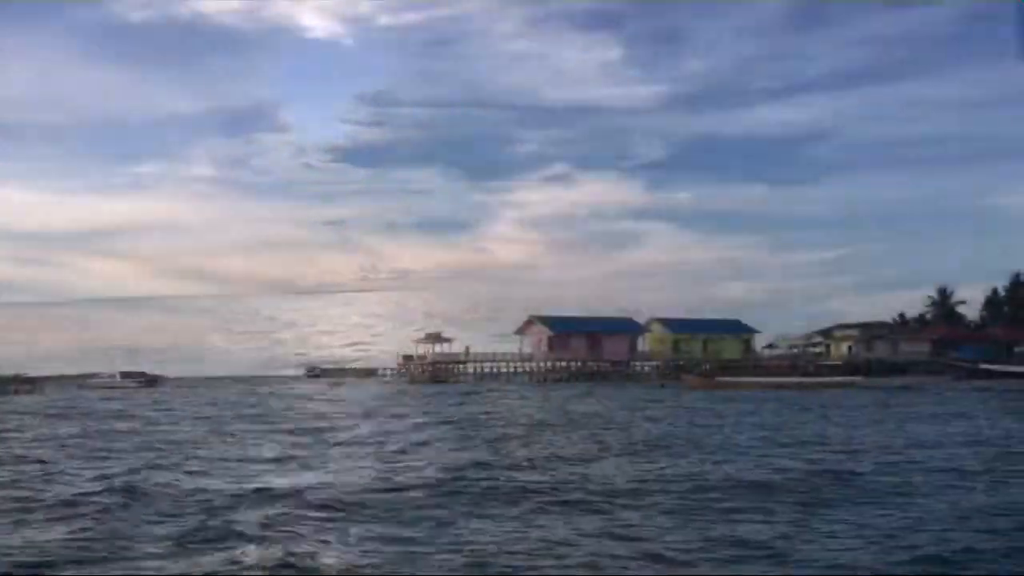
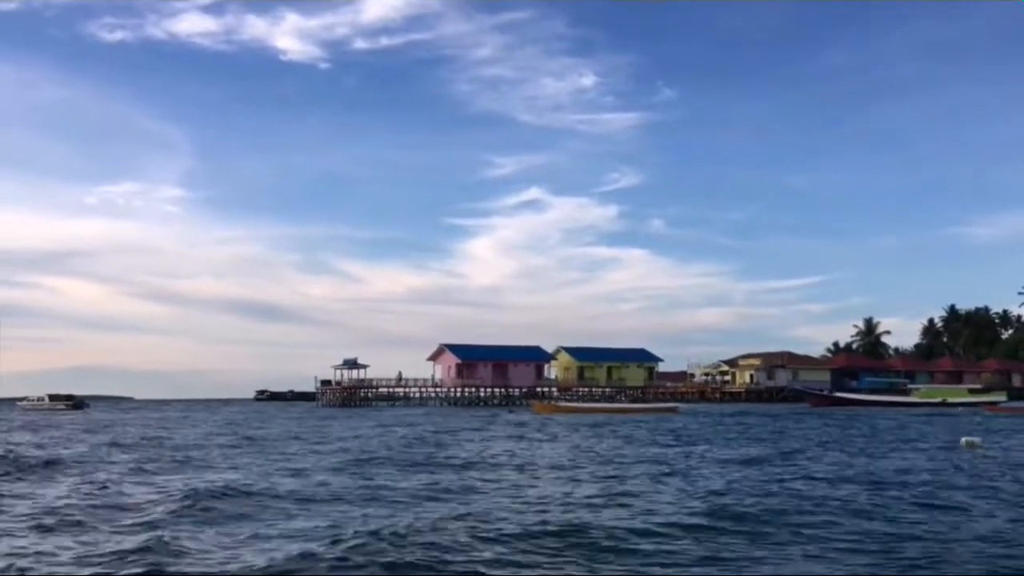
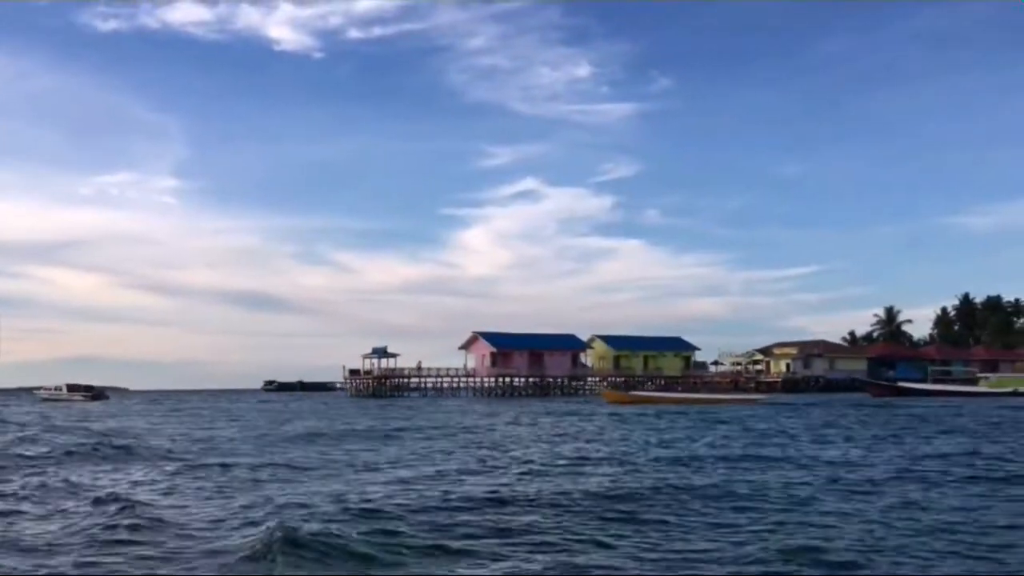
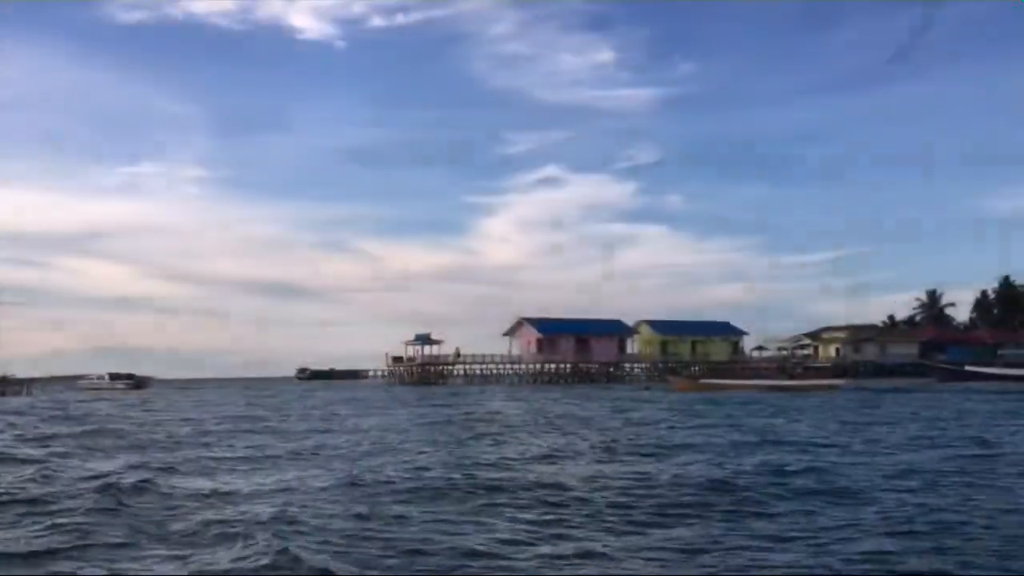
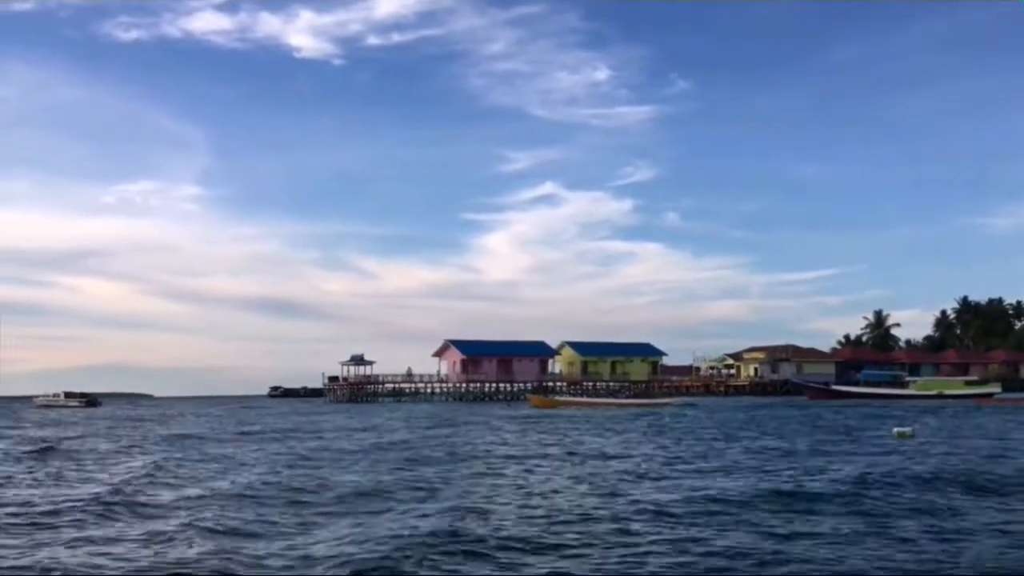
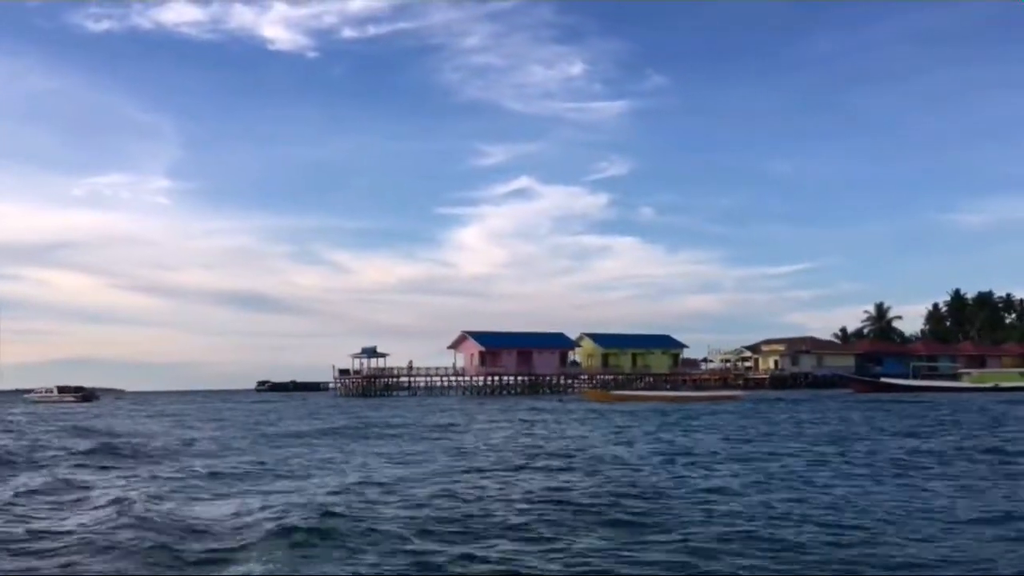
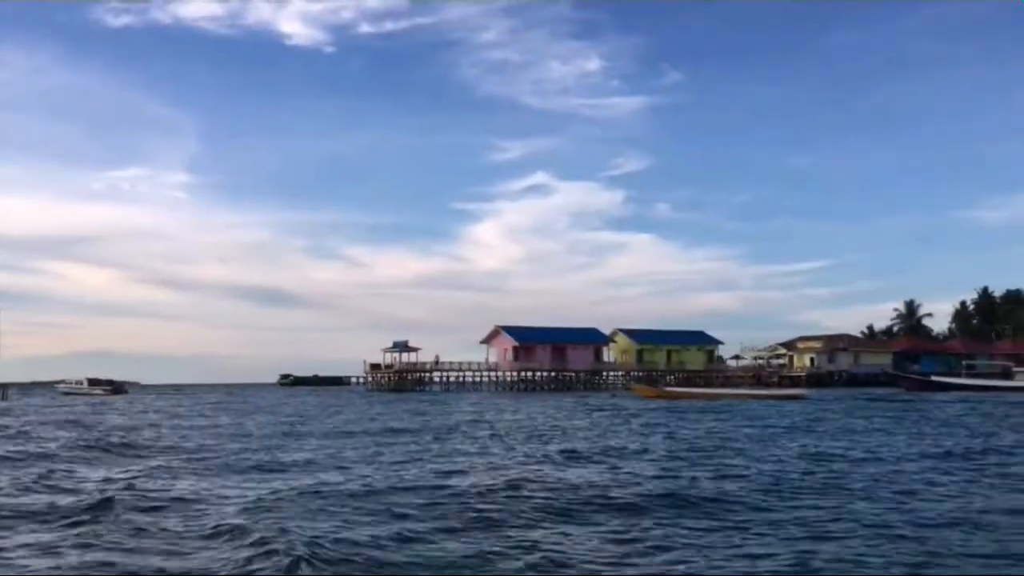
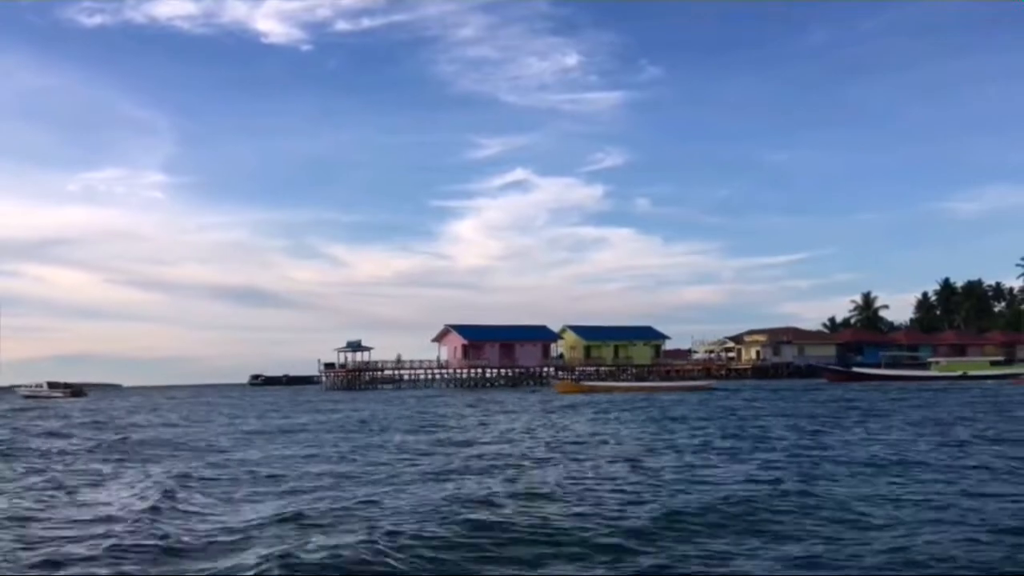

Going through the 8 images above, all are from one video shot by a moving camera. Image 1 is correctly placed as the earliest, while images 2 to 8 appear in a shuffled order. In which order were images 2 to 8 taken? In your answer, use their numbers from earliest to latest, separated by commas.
4, 7, 3, 6, 8, 2, 5
